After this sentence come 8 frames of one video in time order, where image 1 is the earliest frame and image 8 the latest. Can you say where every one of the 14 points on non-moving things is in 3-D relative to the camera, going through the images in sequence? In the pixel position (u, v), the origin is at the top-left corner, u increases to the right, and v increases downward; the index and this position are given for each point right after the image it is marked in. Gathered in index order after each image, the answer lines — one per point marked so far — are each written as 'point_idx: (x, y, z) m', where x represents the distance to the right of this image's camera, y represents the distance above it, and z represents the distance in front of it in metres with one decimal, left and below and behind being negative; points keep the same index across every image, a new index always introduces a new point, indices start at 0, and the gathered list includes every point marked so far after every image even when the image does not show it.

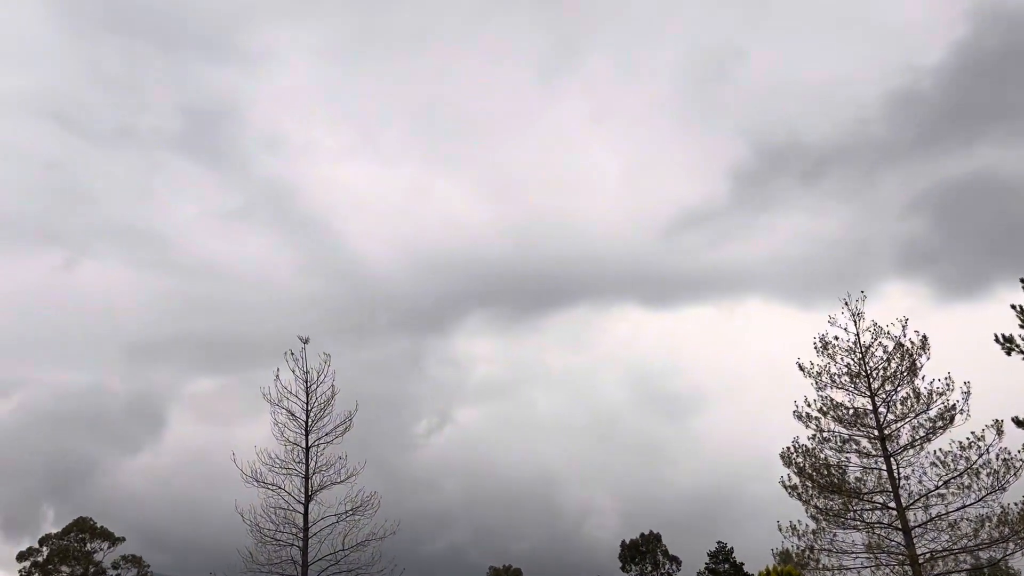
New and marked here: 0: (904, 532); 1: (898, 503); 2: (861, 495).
0: (+7.9, -5.1, +15.1) m
1: (+8.2, -4.8, +16.2) m
2: (+7.7, -4.6, +16.3) m
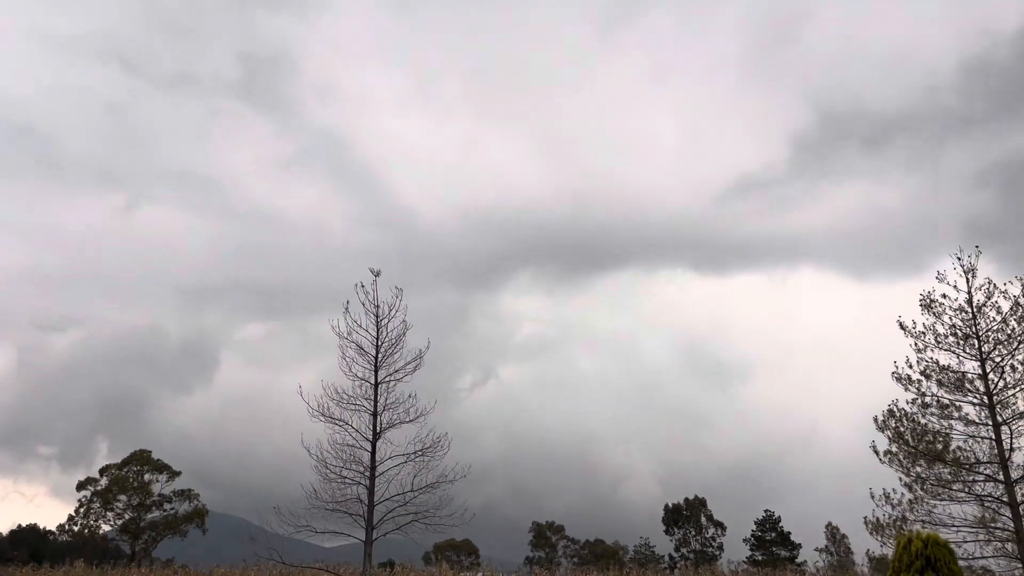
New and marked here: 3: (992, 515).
0: (+9.5, -4.2, +13.9) m
1: (+10.0, -3.8, +14.9) m
2: (+9.4, -3.6, +15.0) m
3: (+9.2, -4.4, +14.1) m
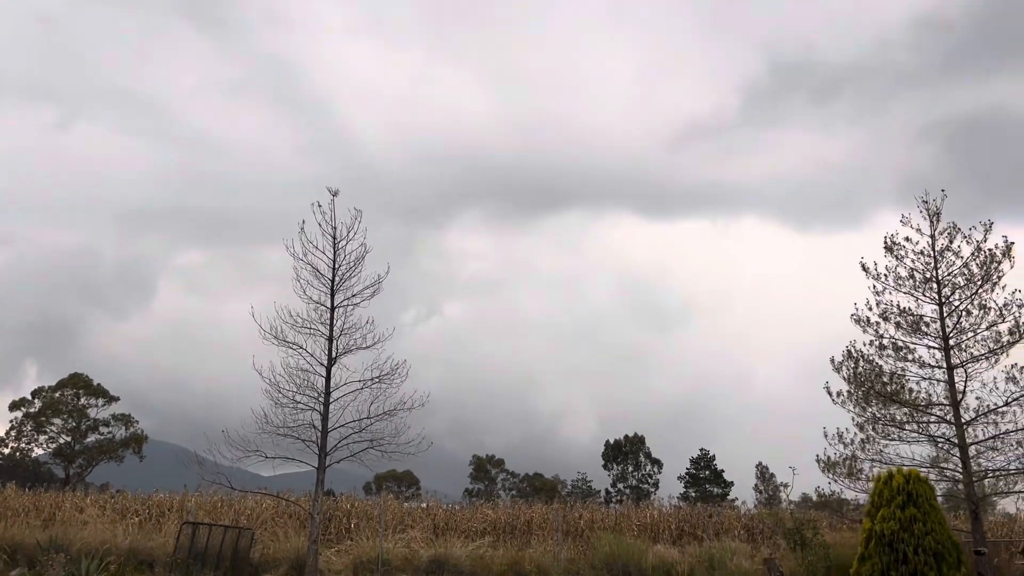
0: (+8.8, -3.1, +14.2) m
1: (+9.3, -2.7, +15.2) m
2: (+8.7, -2.5, +15.3) m
3: (+8.5, -3.3, +14.4) m
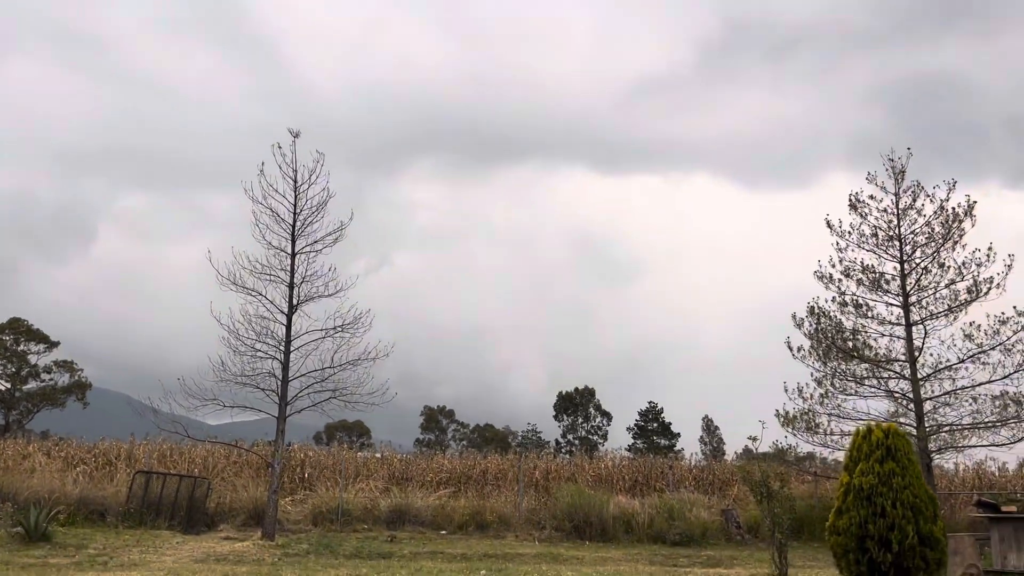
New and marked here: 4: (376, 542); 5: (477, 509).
0: (+8.1, -2.3, +14.5) m
1: (+8.6, -1.8, +15.4) m
2: (+8.1, -1.6, +15.5) m
3: (+7.8, -2.5, +14.7) m
4: (-2.1, -4.0, +11.6) m
5: (-0.7, -4.5, +14.8) m
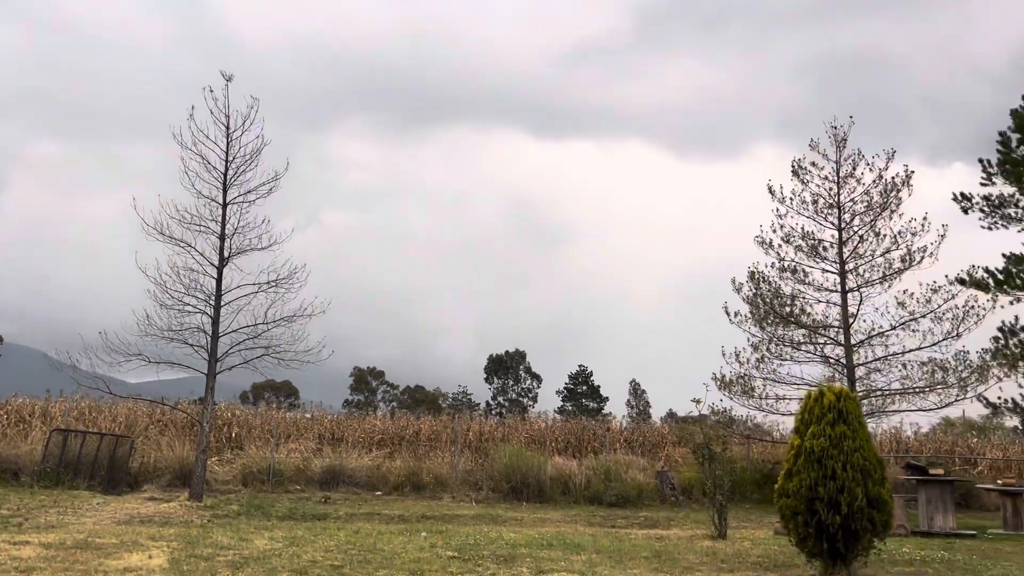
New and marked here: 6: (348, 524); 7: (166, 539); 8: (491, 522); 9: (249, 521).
0: (+7.0, -1.7, +14.9) m
1: (+7.5, -1.1, +15.8) m
2: (+6.9, -0.9, +15.9) m
3: (+6.7, -1.8, +15.1) m
4: (-3.1, -3.4, +11.5) m
5: (-1.8, -3.7, +14.8) m
6: (-2.1, -3.2, +9.9) m
7: (-3.9, -2.9, +8.4) m
8: (-0.3, -3.4, +10.6) m
9: (-3.4, -3.1, +9.6) m
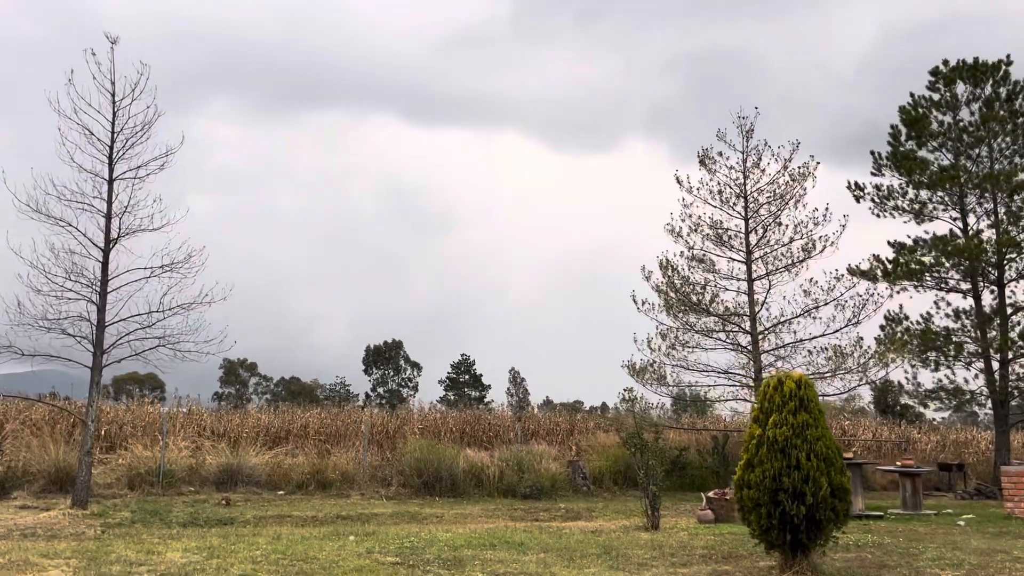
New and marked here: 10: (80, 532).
0: (+5.2, -1.5, +15.5) m
1: (+5.5, -1.0, +16.5) m
2: (+4.9, -0.8, +16.5) m
3: (+4.8, -1.7, +15.6) m
4: (-4.4, -3.2, +10.7) m
5: (-3.6, -3.5, +14.1) m
6: (-3.2, -3.0, +9.2) m
7: (-4.7, -2.7, +7.5) m
8: (-1.4, -3.2, +10.2) m
9: (-4.4, -2.9, +8.8) m
10: (-5.1, -2.8, +8.5) m
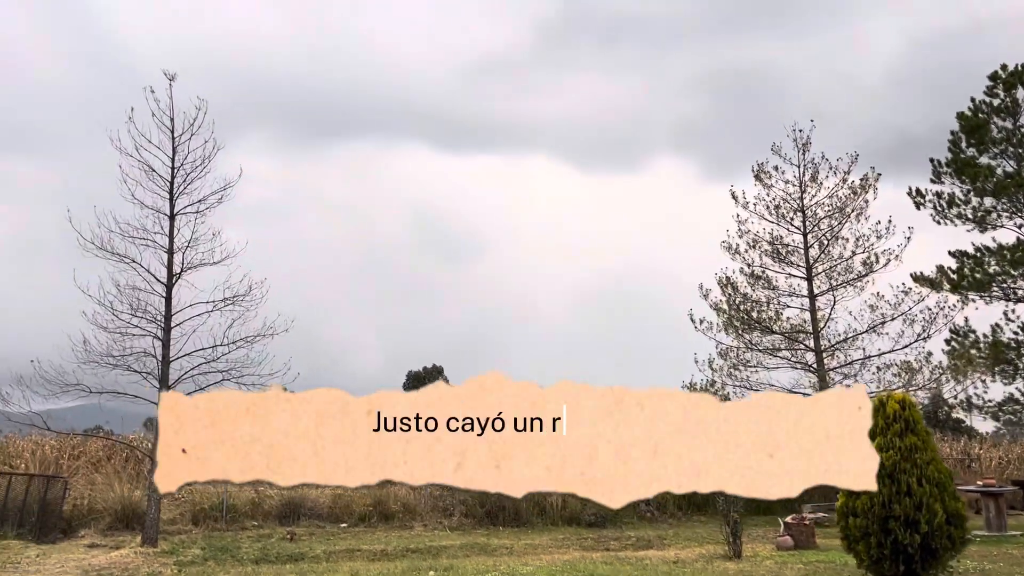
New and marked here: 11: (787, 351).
0: (+6.2, -1.8, +15.0) m
1: (+6.5, -1.3, +16.1) m
2: (+6.0, -1.1, +16.1) m
3: (+5.9, -2.0, +15.2) m
4: (-3.5, -3.7, +10.6) m
5: (-2.6, -4.0, +14.0) m
6: (-2.4, -3.4, +9.1) m
7: (-3.9, -3.1, +7.4) m
8: (-0.6, -3.6, +10.0) m
9: (-3.6, -3.3, +8.7) m
10: (-4.3, -3.3, +8.5) m
11: (+5.8, -1.5, +16.3) m
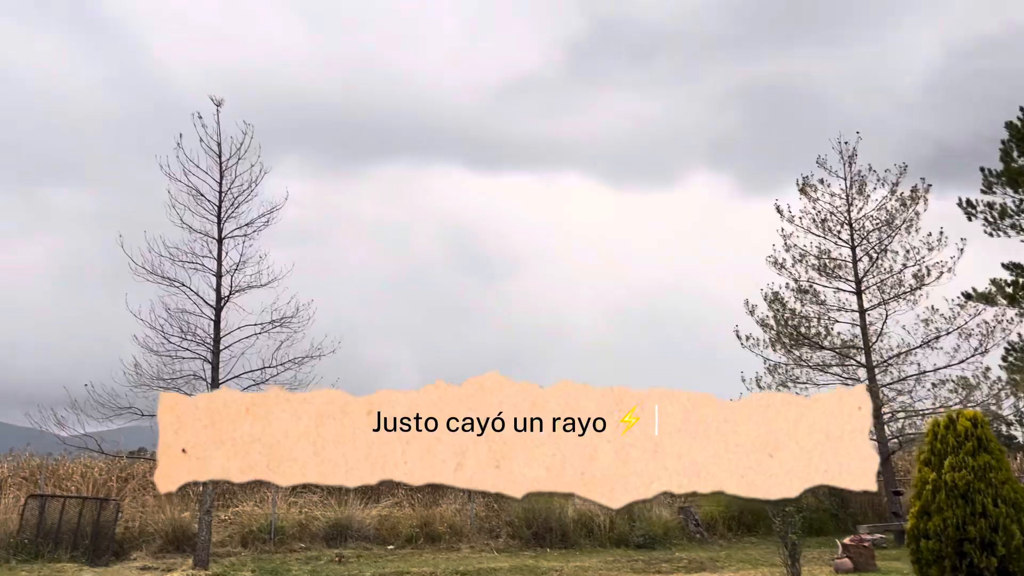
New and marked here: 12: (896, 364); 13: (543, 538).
0: (+7.0, -2.1, +14.7) m
1: (+7.4, -1.6, +15.7) m
2: (+6.8, -1.4, +15.7) m
3: (+6.7, -2.3, +14.9) m
4: (-2.8, -4.0, +10.6) m
5: (-1.8, -4.4, +13.9) m
6: (-1.8, -3.6, +9.0) m
7: (-3.4, -3.3, +7.4) m
8: (+0.1, -3.9, +9.9) m
9: (-3.0, -3.6, +8.7) m
10: (-3.7, -3.5, +8.5) m
11: (+6.7, -1.9, +15.9) m
12: (+8.3, -1.8, +16.8) m
13: (+0.4, -4.6, +13.5) m
